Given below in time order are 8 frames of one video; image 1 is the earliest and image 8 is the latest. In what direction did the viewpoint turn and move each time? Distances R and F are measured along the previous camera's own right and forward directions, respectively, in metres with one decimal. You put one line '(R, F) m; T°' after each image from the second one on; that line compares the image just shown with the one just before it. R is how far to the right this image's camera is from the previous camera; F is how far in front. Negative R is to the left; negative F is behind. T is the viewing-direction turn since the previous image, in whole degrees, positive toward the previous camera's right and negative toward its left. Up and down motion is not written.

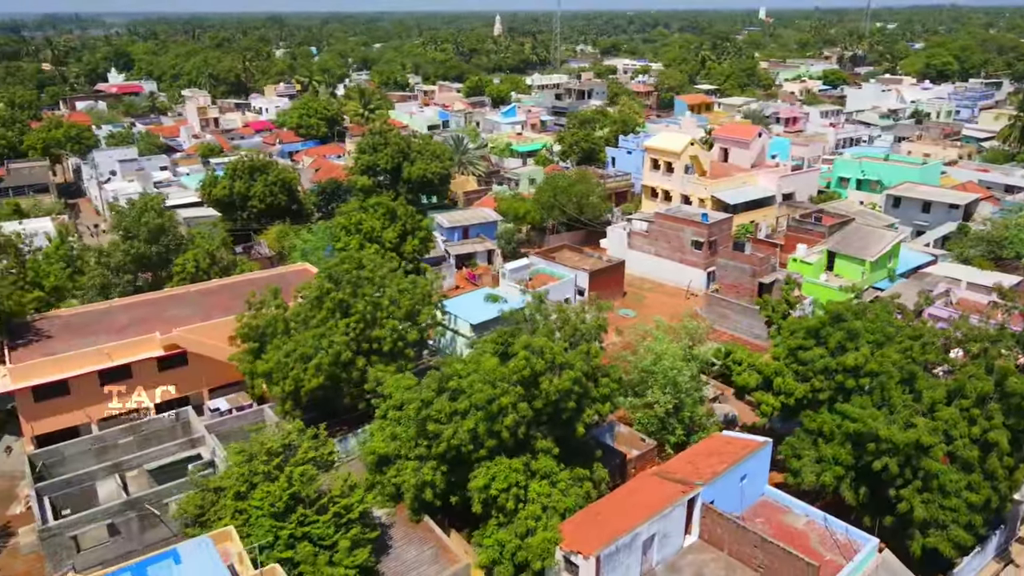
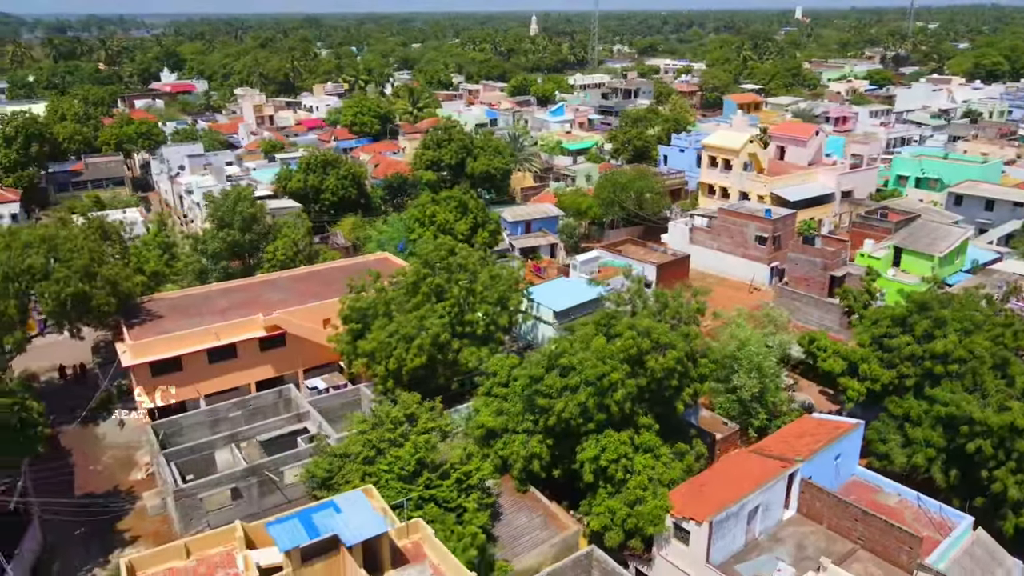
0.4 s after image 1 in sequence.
(-2.0, -1.0) m; -2°
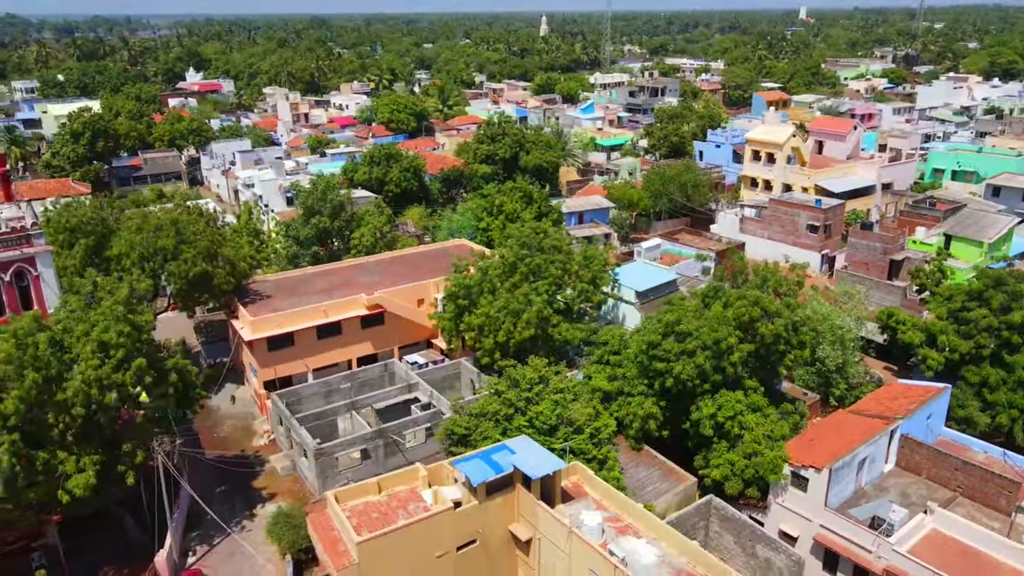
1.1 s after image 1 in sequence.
(-3.2, -1.6) m; 0°
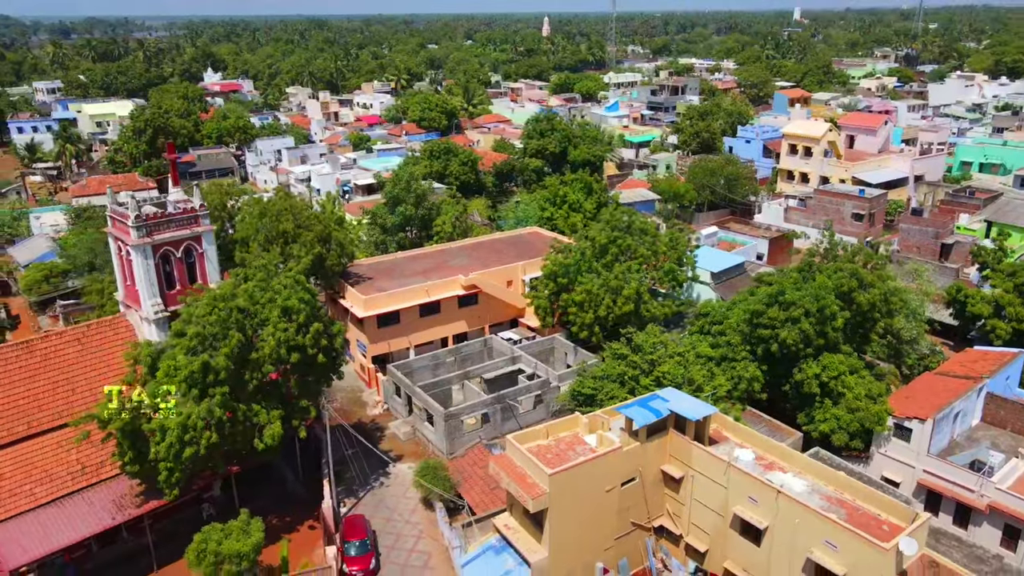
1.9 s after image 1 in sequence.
(-3.7, -1.9) m; 0°
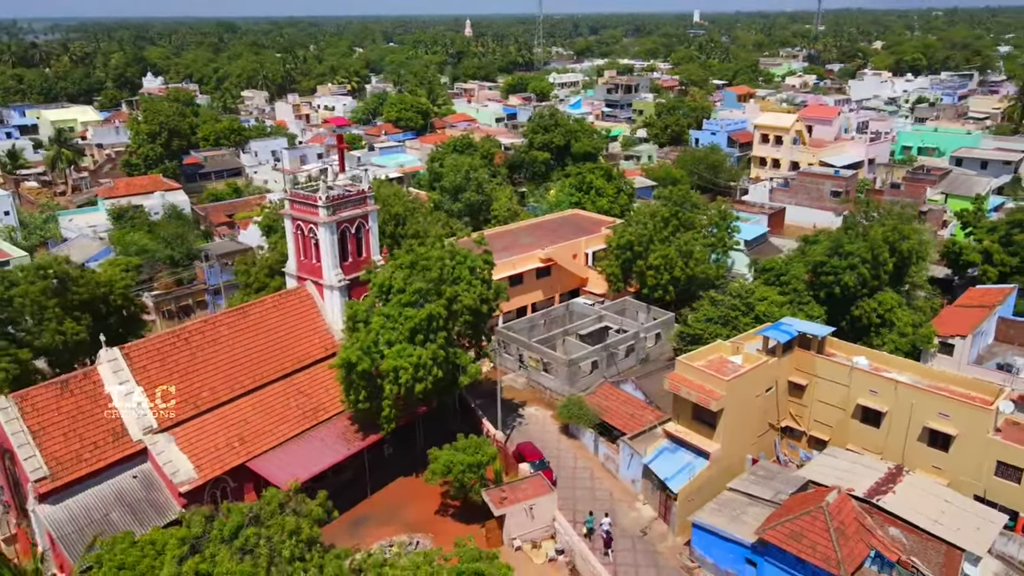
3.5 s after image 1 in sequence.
(-7.0, -3.5) m; +7°
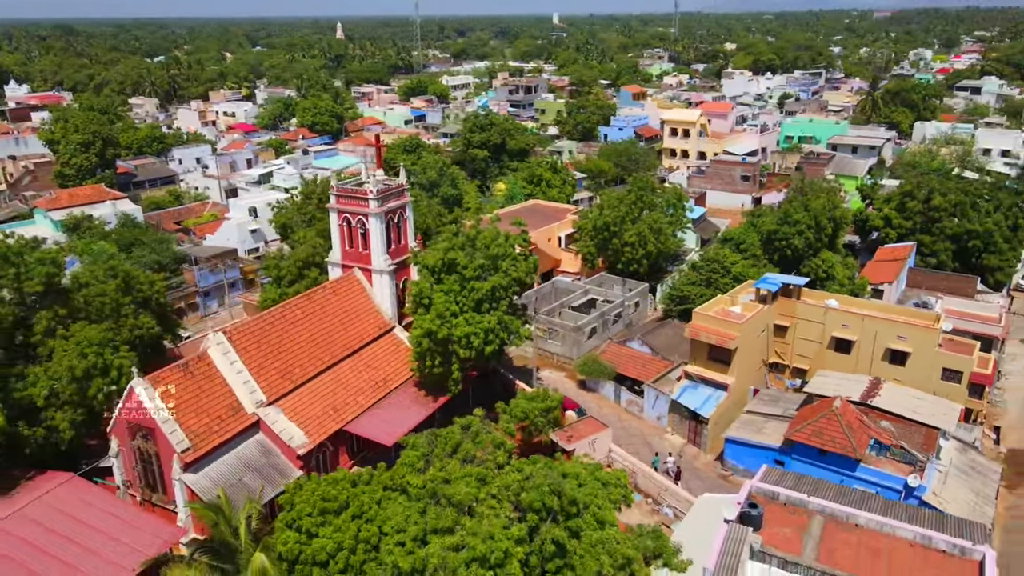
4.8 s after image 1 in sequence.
(-5.6, -2.8) m; +10°
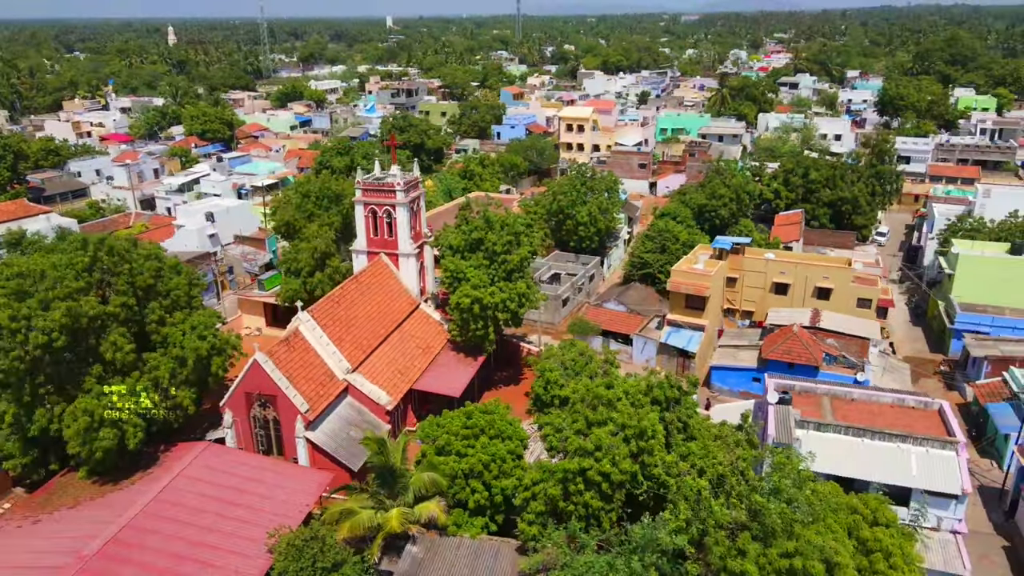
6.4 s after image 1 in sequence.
(-6.6, -3.4) m; +12°
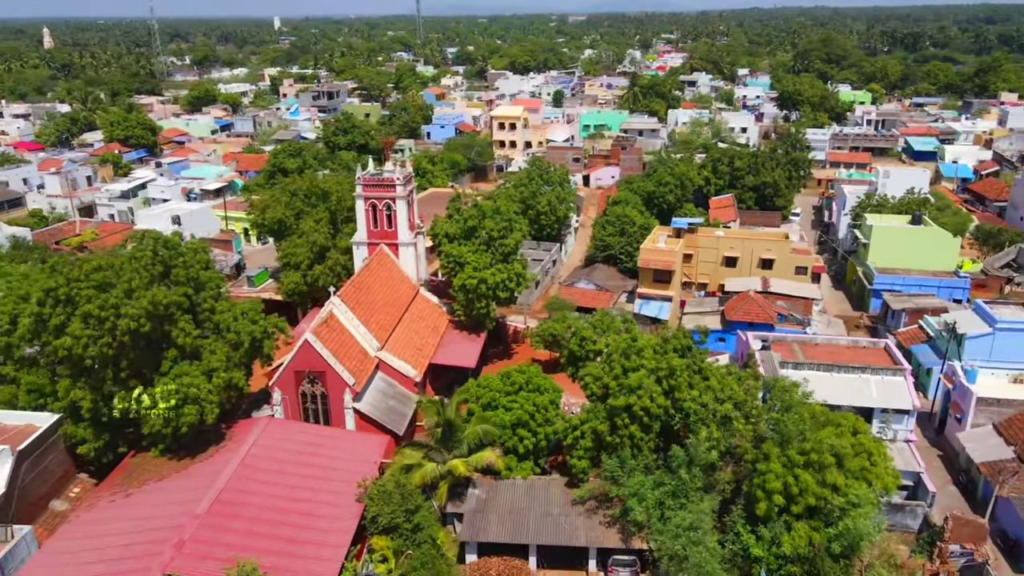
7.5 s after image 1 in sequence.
(-3.9, -2.6) m; +8°
